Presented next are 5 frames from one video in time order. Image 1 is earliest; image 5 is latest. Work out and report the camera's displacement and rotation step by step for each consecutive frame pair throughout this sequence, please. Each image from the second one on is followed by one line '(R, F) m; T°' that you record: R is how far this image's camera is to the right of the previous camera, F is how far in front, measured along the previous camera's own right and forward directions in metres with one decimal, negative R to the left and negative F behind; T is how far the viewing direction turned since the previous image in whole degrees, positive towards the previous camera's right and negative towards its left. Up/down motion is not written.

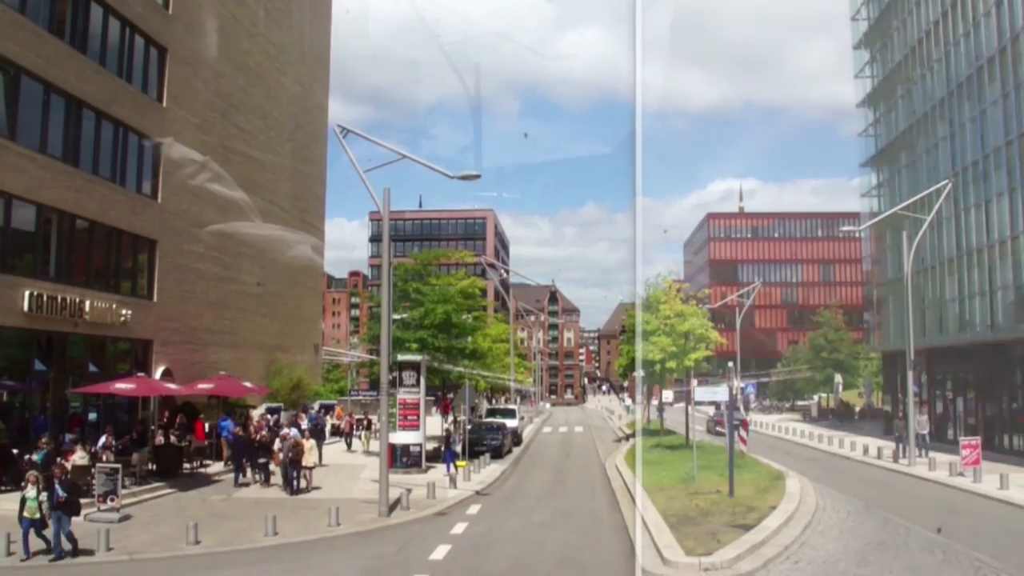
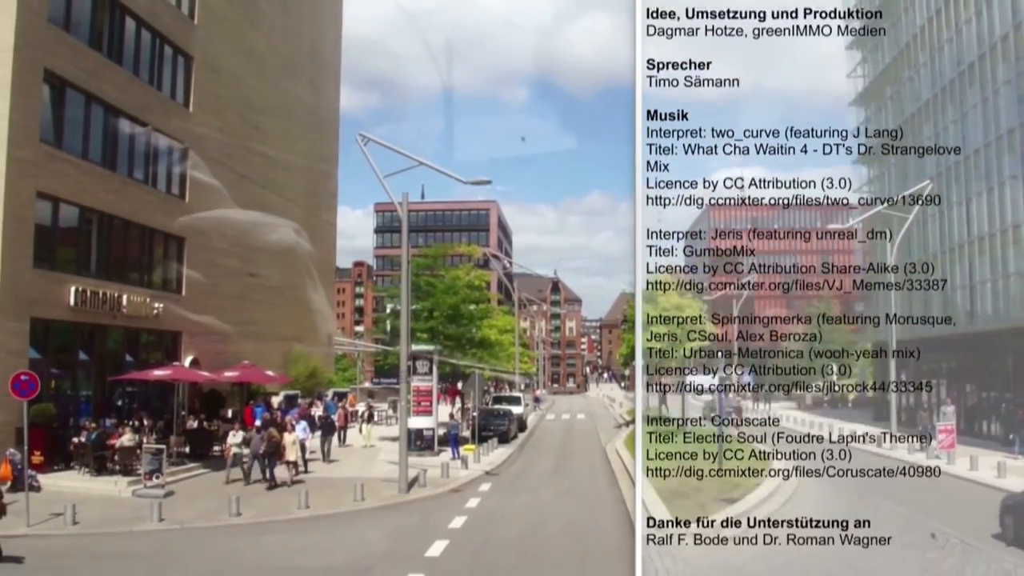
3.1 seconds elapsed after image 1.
(-0.1, -0.9) m; 0°
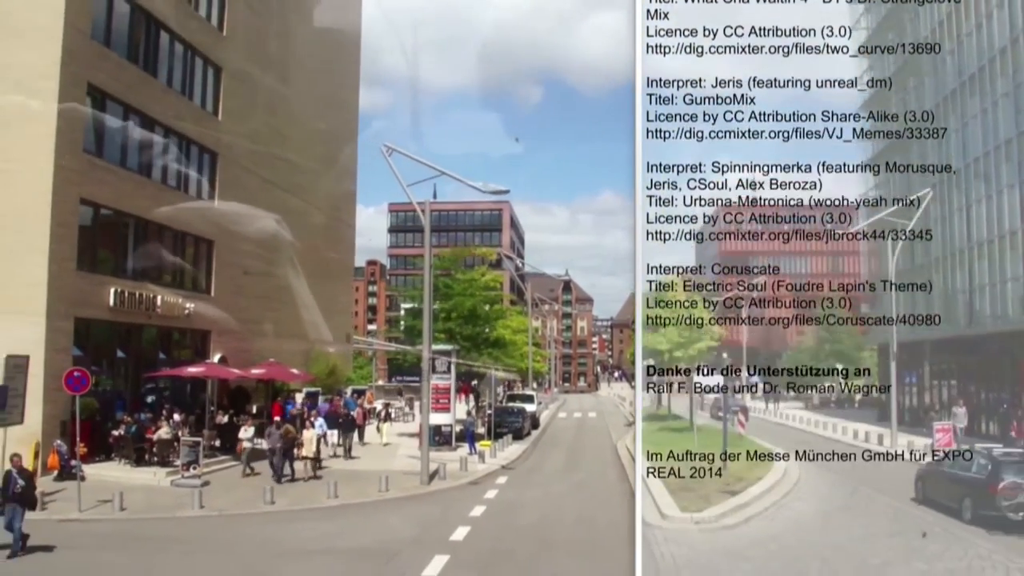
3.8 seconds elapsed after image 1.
(-0.1, -0.6) m; -1°
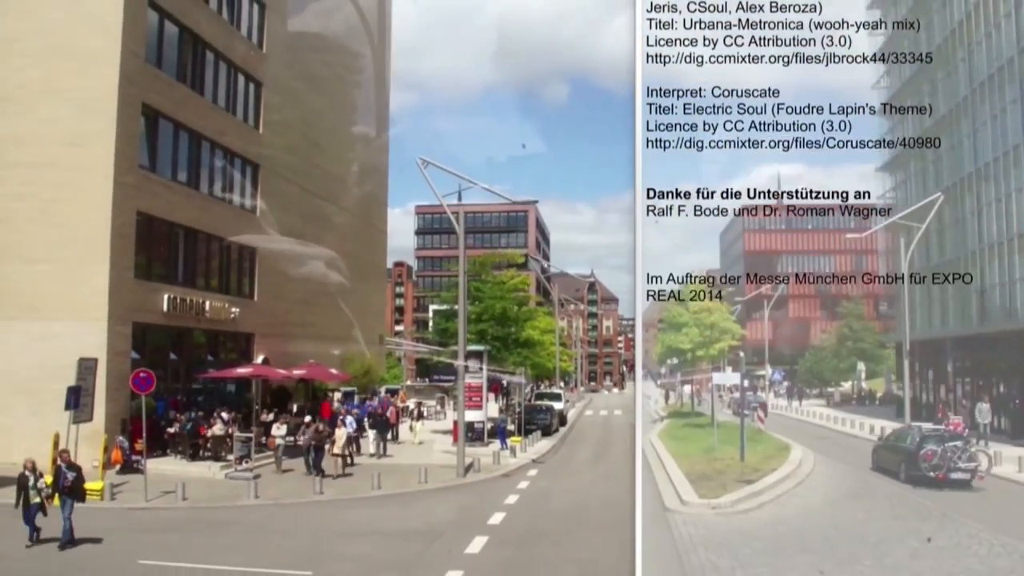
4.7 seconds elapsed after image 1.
(0.0, -0.7) m; -2°
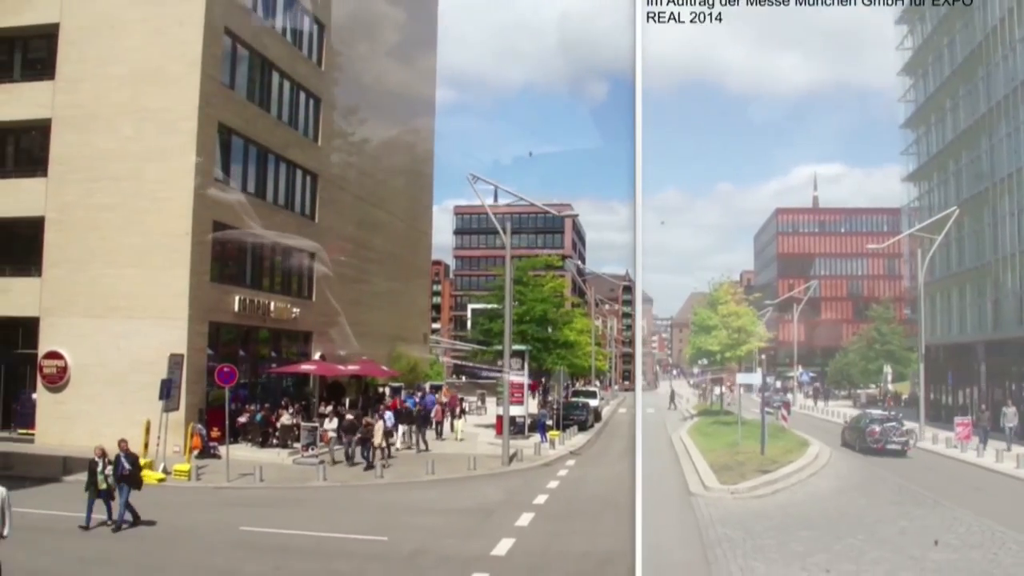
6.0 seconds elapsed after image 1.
(-0.1, -1.1) m; -2°
